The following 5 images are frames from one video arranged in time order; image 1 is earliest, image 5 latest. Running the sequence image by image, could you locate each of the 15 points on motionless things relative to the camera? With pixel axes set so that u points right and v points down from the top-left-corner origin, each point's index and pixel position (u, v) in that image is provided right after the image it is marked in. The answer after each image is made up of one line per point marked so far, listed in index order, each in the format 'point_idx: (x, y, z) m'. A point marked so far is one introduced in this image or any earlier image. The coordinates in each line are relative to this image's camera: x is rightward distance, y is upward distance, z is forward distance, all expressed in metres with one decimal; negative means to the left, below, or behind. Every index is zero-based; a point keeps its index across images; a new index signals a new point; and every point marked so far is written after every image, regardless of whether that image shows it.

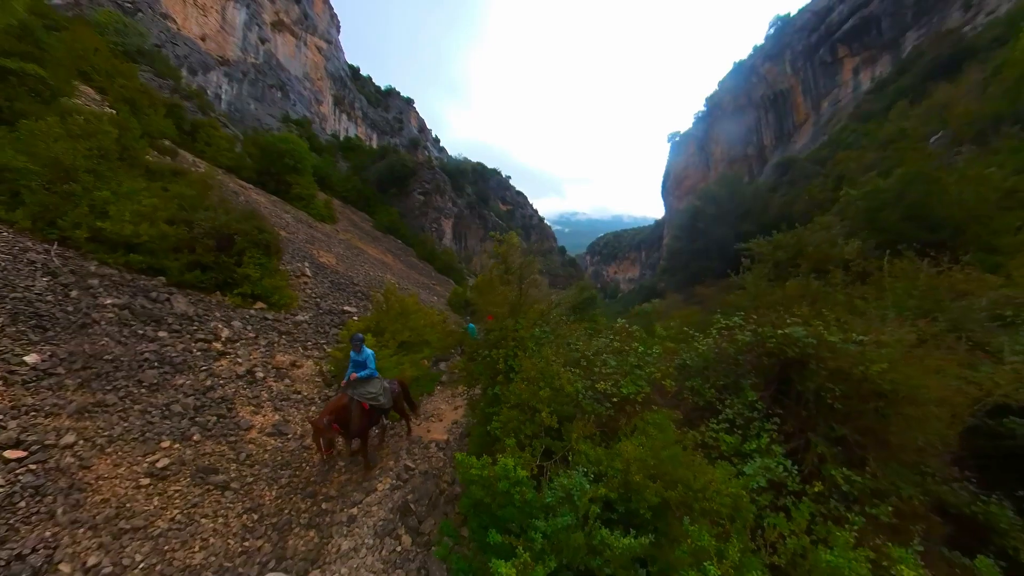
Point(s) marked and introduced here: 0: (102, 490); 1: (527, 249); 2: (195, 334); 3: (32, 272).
0: (-4.1, -2.0, +3.2) m
1: (+0.2, +0.7, +6.1) m
2: (-5.9, -0.8, +5.8) m
3: (-8.1, +0.2, +5.4) m
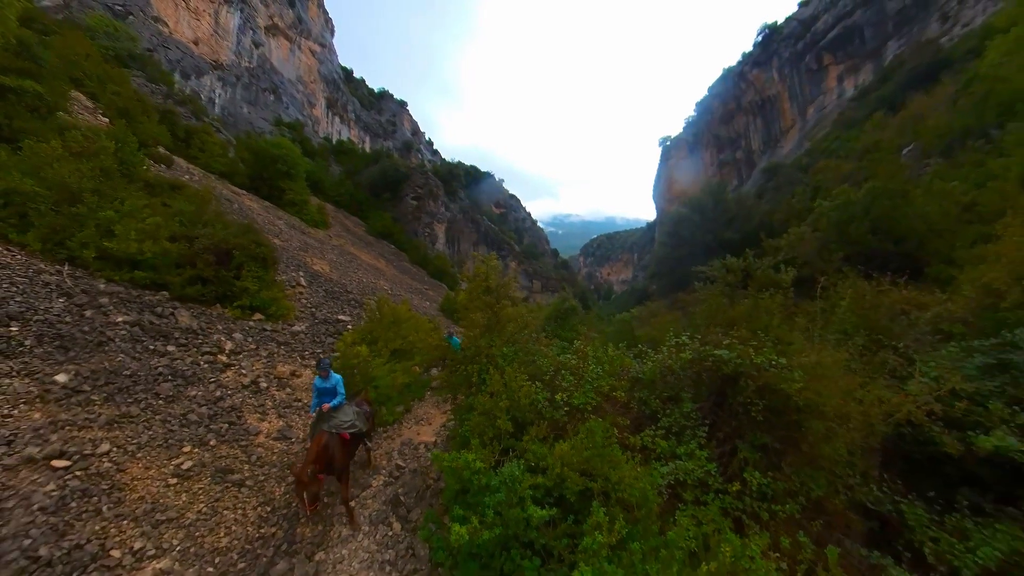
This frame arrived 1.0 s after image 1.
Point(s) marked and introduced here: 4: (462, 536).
0: (-4.4, -2.3, +3.8) m
1: (-0.2, +0.4, +6.7) m
2: (-6.2, -1.2, +6.4) m
3: (-8.5, -0.1, +5.8) m
4: (-0.5, -2.1, +3.0) m
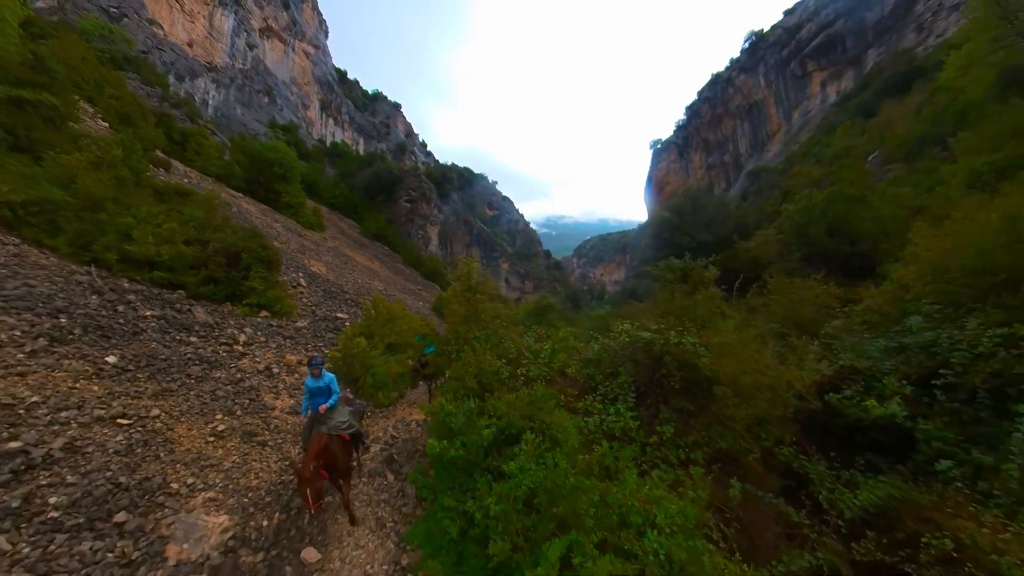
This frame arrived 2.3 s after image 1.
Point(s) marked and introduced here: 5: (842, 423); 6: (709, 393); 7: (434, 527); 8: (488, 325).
0: (-4.8, -2.3, +4.7) m
1: (-0.7, +0.4, +7.7) m
2: (-6.7, -1.2, +7.2) m
3: (-9.0, -0.1, +6.7) m
4: (-0.9, -2.0, +4.0) m
5: (+5.5, -2.3, +5.4) m
6: (+3.1, -1.7, +5.1) m
7: (-0.9, -2.8, +3.7) m
8: (-0.5, -0.8, +6.6) m
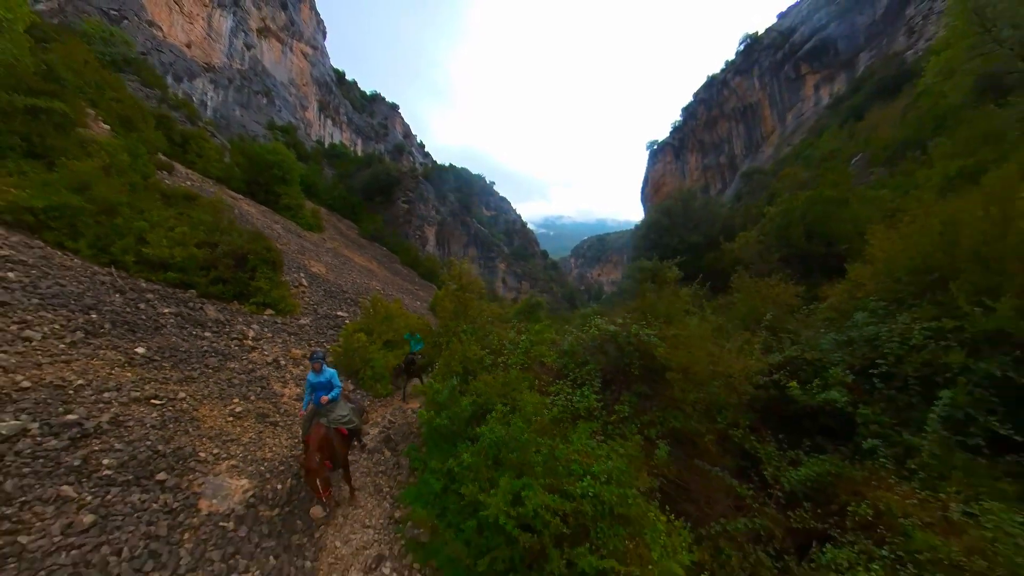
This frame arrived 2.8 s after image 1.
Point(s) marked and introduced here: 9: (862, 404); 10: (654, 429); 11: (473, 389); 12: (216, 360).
0: (-5.2, -2.3, +5.4) m
1: (-1.0, +0.4, +8.4) m
2: (-7.0, -1.1, +7.9) m
3: (-9.3, -0.1, +7.3) m
4: (-1.2, -2.0, +4.7) m
5: (+5.2, -2.3, +6.1) m
6: (+2.8, -1.7, +5.8) m
7: (-1.2, -2.7, +4.4) m
8: (-0.8, -0.8, +7.3) m
9: (+6.0, -2.0, +5.6) m
10: (+2.4, -2.3, +5.3) m
11: (-0.6, -1.7, +5.1) m
12: (-6.4, -1.6, +6.9) m
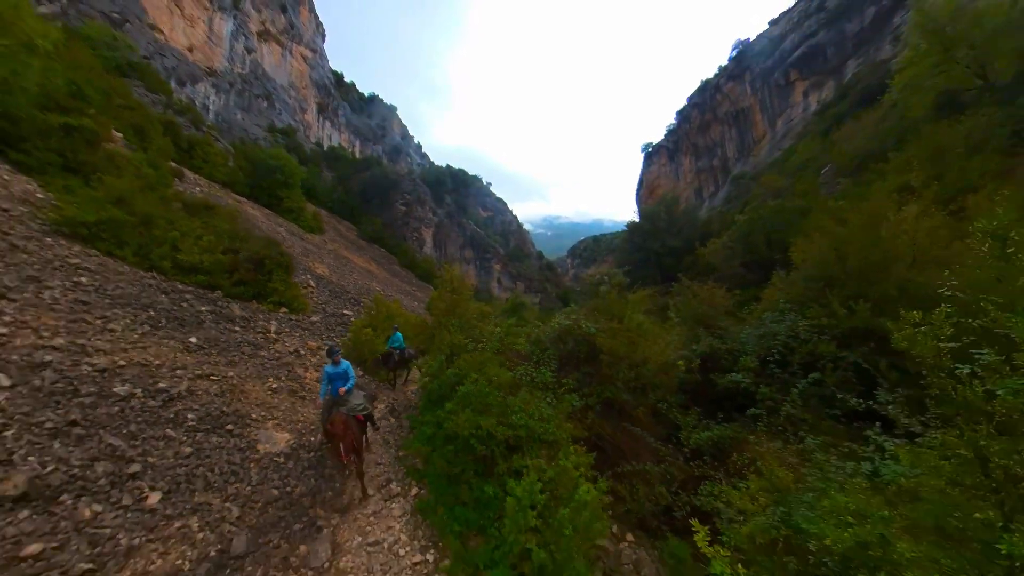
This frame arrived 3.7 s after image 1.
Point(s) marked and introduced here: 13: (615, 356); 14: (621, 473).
0: (-5.7, -2.3, +6.9) m
1: (-1.5, +0.3, +9.9) m
2: (-7.6, -1.2, +9.4) m
3: (-9.8, -0.1, +8.8) m
4: (-1.8, -2.1, +6.3) m
5: (+4.7, -2.4, +7.7) m
6: (+2.3, -1.7, +7.3) m
7: (-1.7, -2.8, +5.9) m
8: (-1.4, -0.8, +8.8) m
9: (+5.5, -2.1, +7.2) m
10: (+1.9, -2.4, +6.9) m
11: (-1.1, -1.7, +6.7) m
12: (-7.0, -1.6, +8.4) m
13: (+2.4, -1.5, +7.2) m
14: (+2.0, -3.4, +5.9) m
